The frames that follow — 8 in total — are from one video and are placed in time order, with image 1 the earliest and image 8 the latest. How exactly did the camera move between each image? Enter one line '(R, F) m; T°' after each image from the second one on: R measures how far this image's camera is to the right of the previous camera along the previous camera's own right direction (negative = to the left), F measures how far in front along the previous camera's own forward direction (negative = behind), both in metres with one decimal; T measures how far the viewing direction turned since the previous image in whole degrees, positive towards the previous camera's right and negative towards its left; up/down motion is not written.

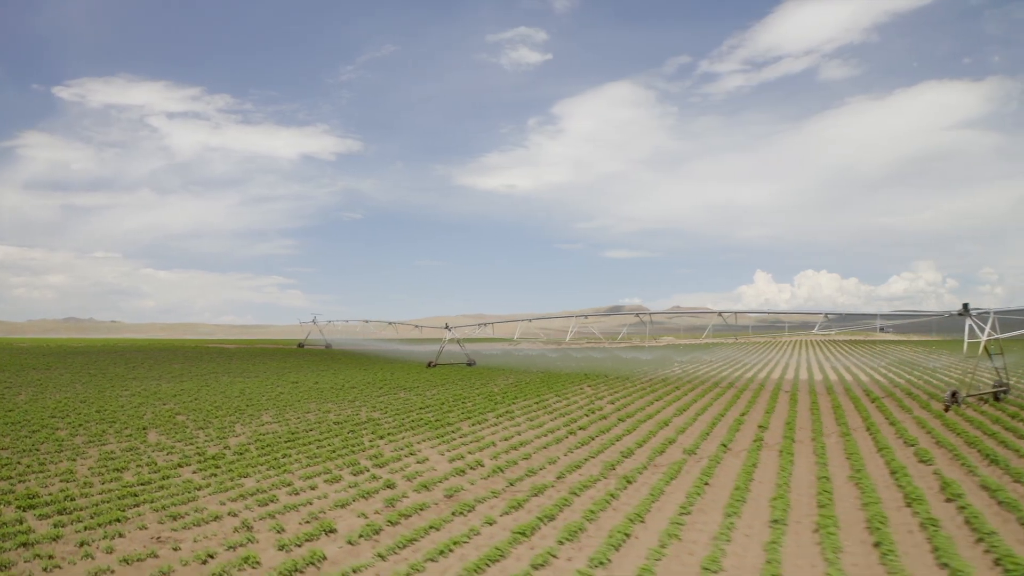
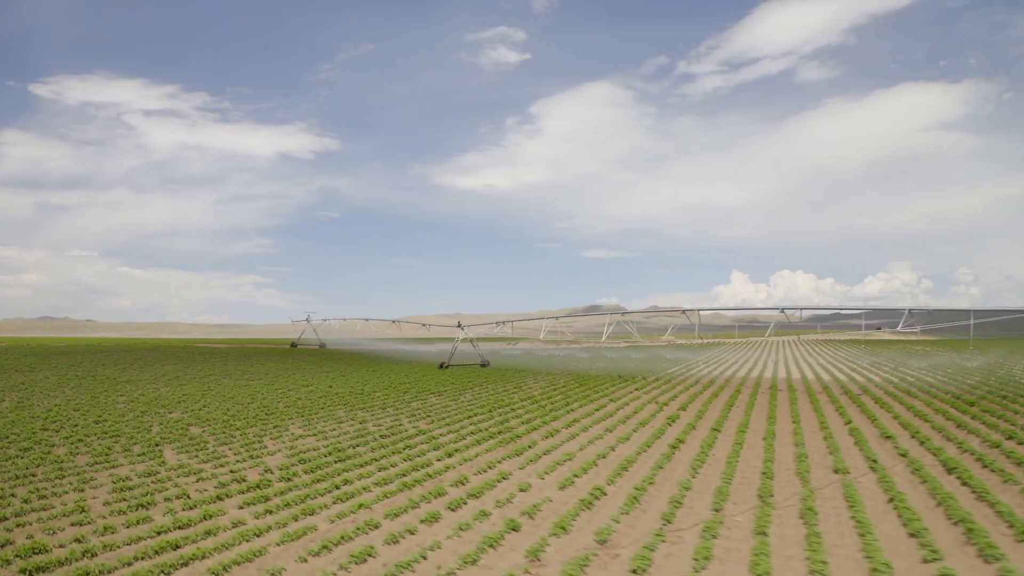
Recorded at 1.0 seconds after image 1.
(-3.9, +4.1) m; +2°
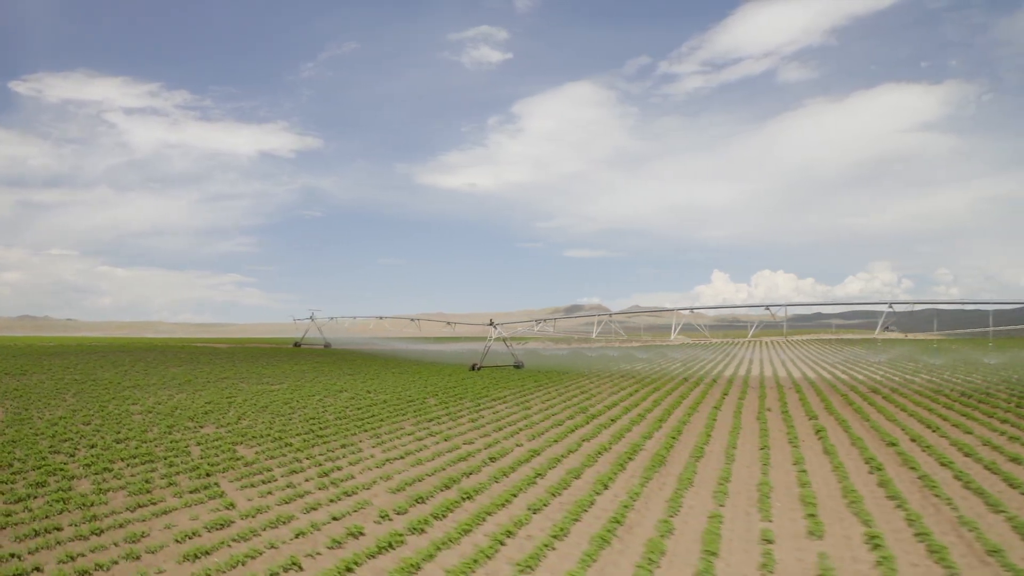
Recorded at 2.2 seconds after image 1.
(-5.2, +5.2) m; +1°
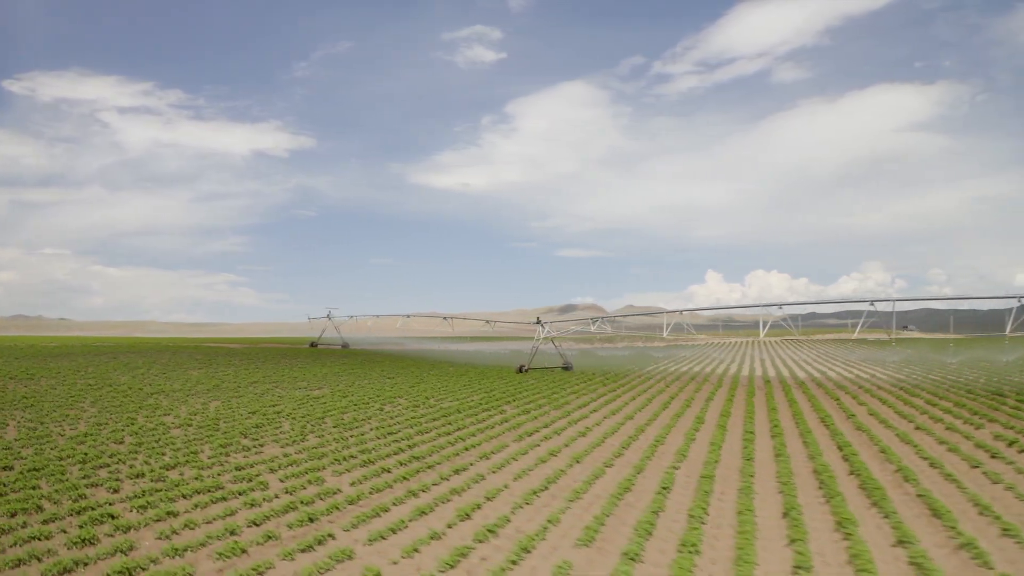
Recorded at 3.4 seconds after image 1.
(-4.9, +5.0) m; 0°
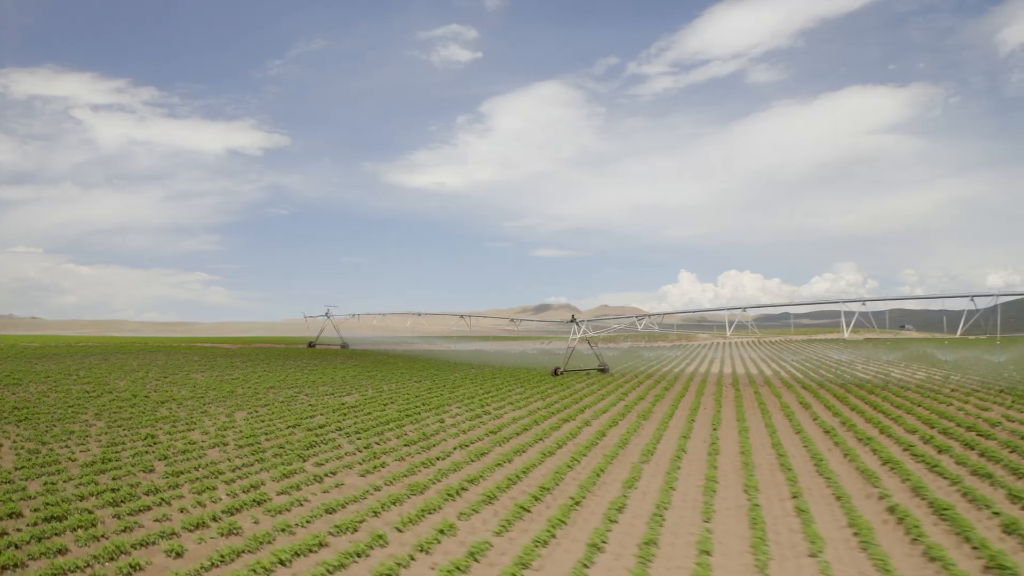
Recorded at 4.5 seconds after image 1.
(-4.6, +4.5) m; +2°
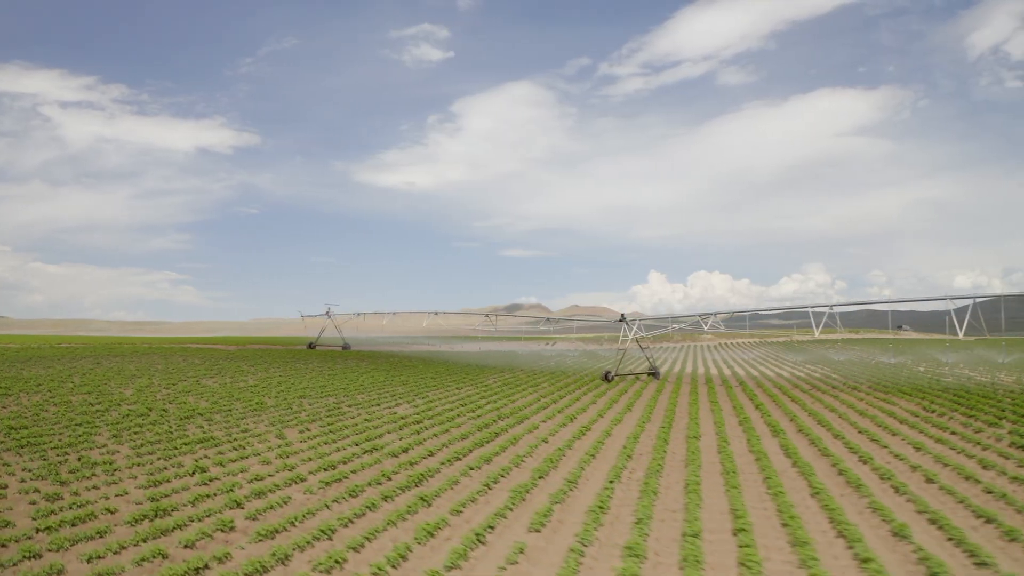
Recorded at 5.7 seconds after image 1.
(-5.2, +5.0) m; +2°
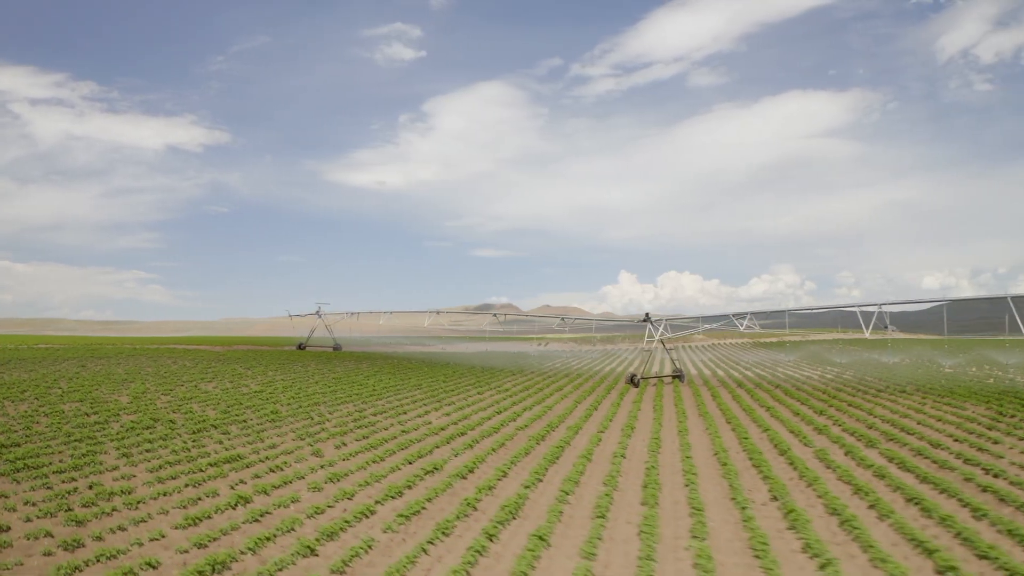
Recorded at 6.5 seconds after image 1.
(-3.1, +2.8) m; +2°
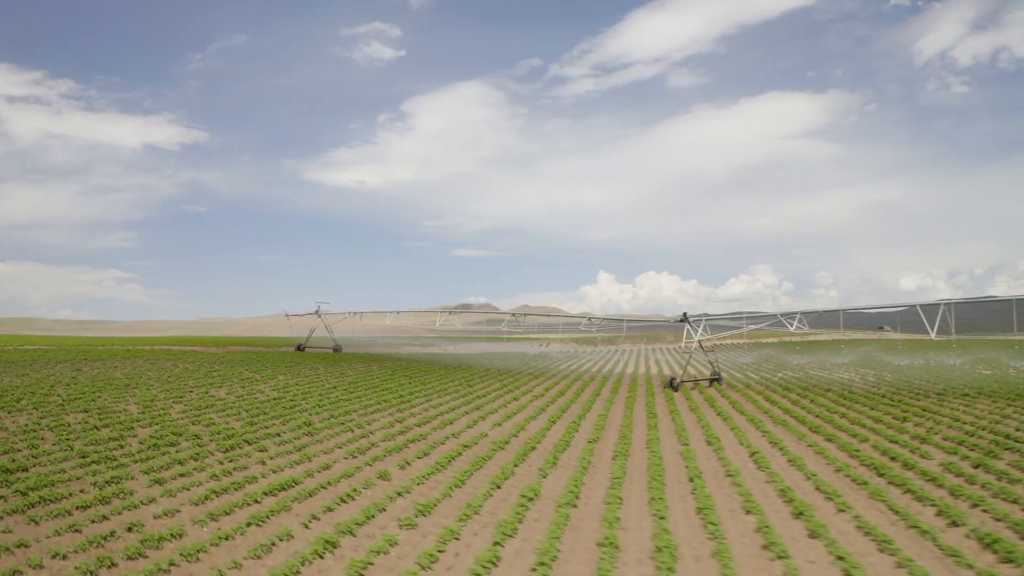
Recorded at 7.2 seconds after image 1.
(-3.2, +2.8) m; +1°
